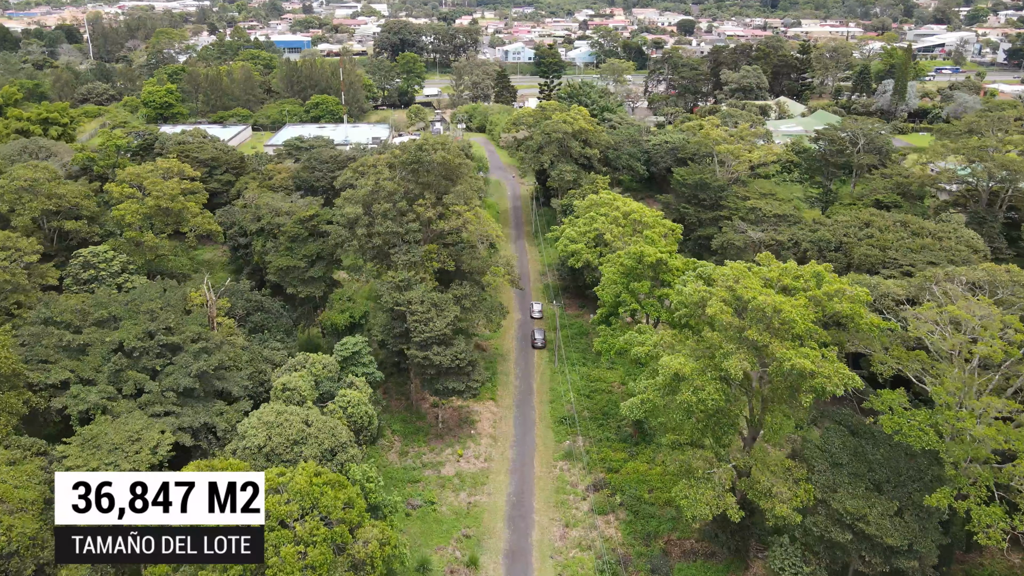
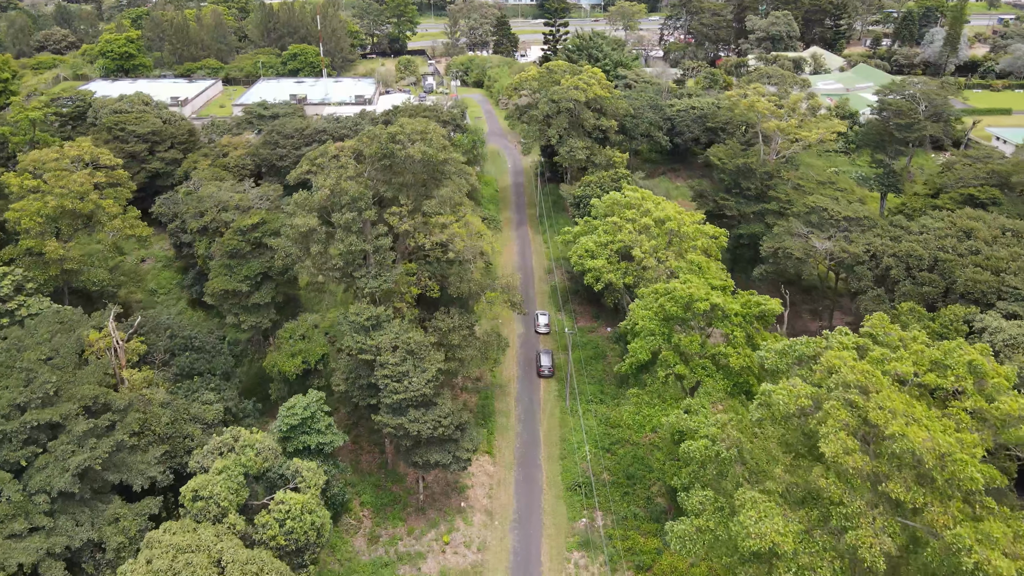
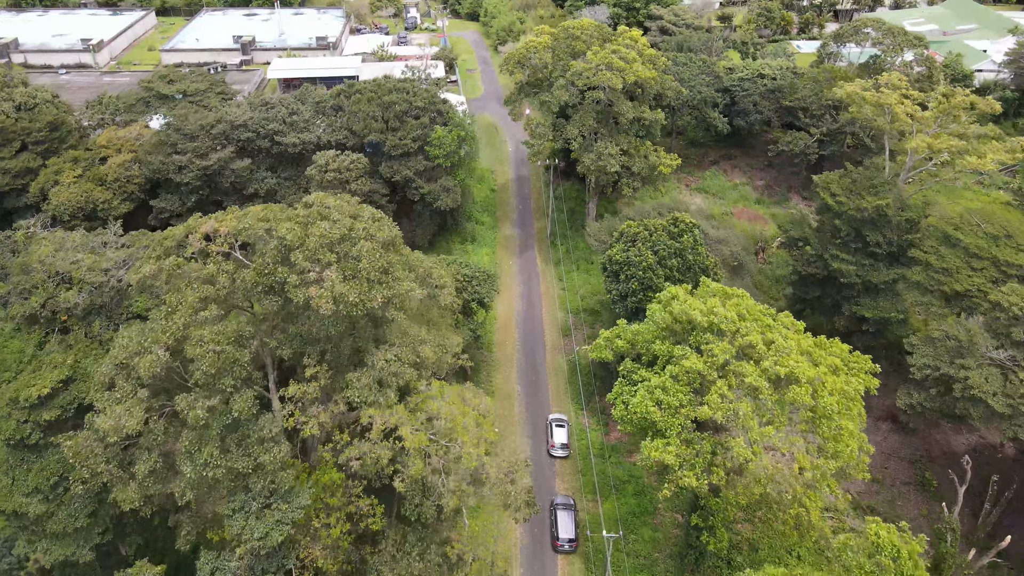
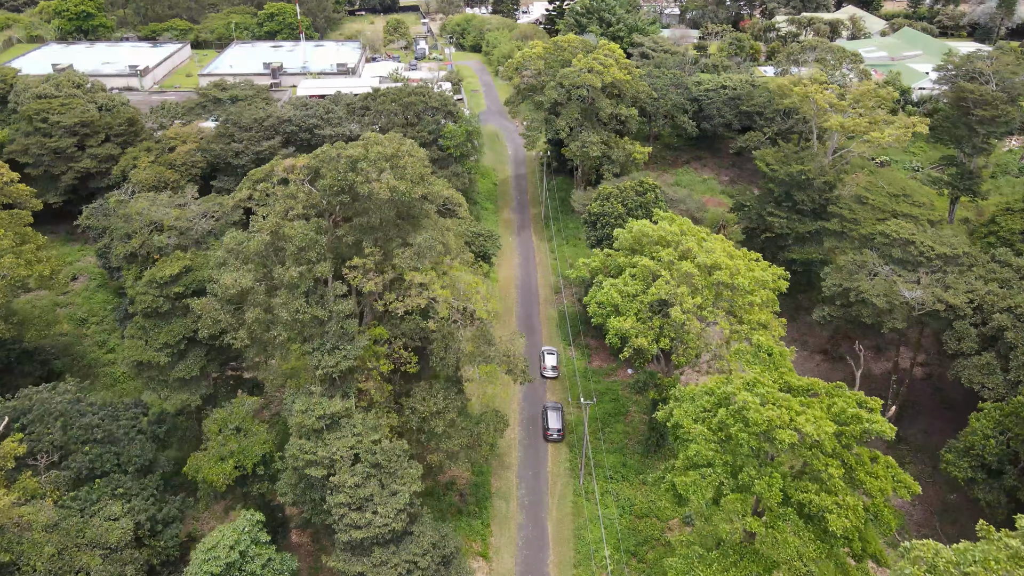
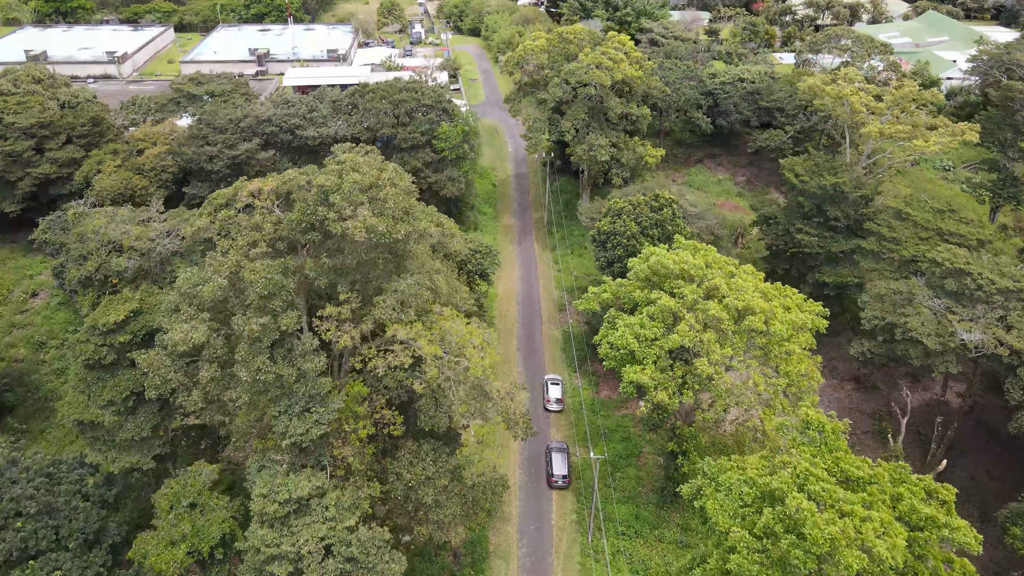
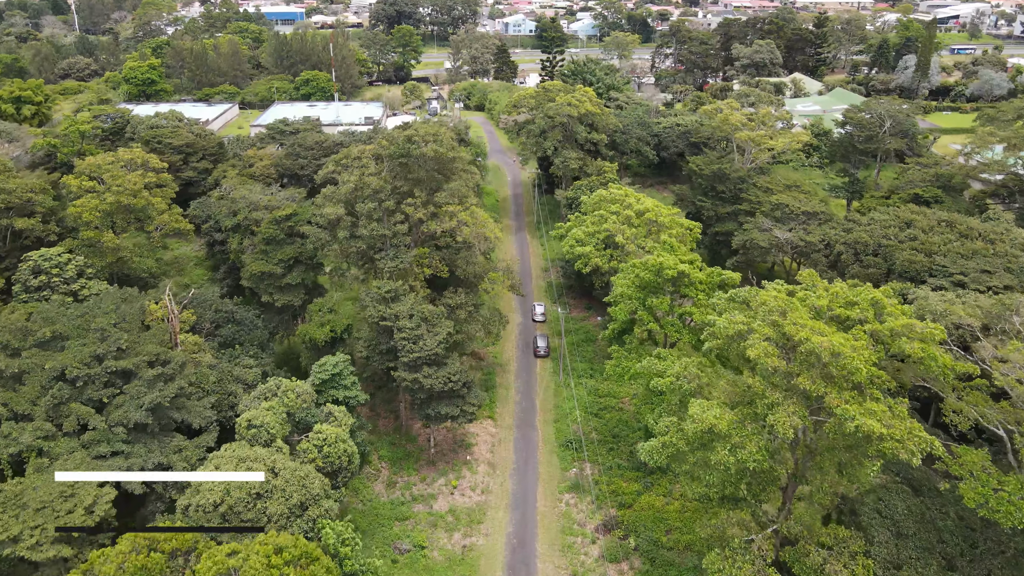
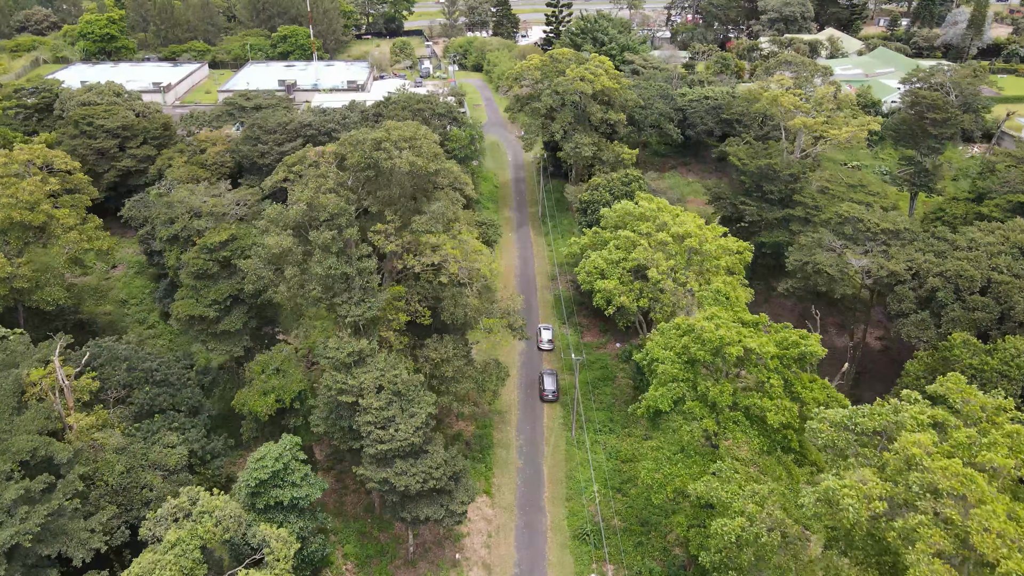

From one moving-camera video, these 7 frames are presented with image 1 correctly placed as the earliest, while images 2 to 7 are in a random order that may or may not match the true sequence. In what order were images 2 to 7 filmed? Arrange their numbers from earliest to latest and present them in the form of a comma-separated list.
6, 2, 7, 4, 5, 3
